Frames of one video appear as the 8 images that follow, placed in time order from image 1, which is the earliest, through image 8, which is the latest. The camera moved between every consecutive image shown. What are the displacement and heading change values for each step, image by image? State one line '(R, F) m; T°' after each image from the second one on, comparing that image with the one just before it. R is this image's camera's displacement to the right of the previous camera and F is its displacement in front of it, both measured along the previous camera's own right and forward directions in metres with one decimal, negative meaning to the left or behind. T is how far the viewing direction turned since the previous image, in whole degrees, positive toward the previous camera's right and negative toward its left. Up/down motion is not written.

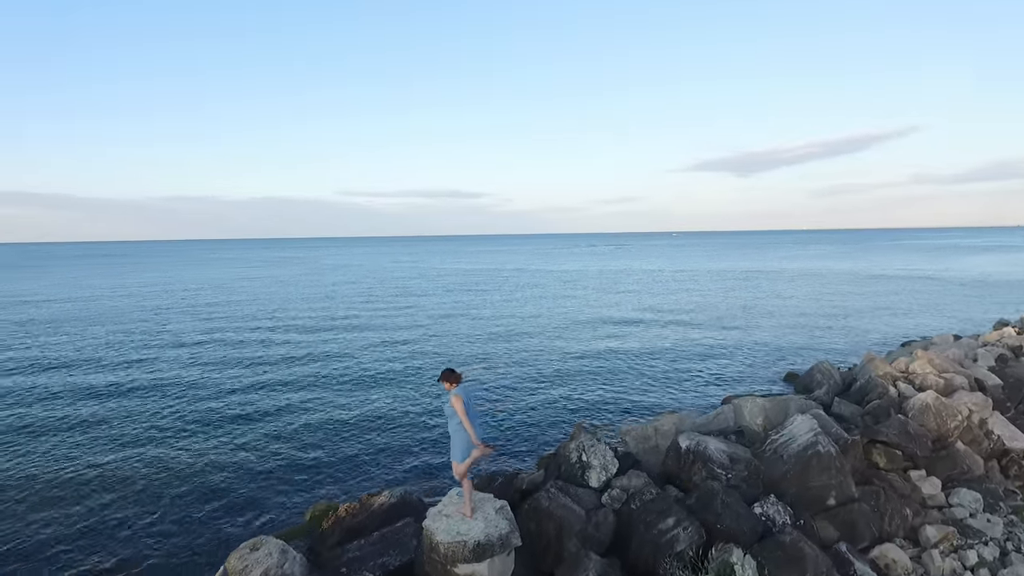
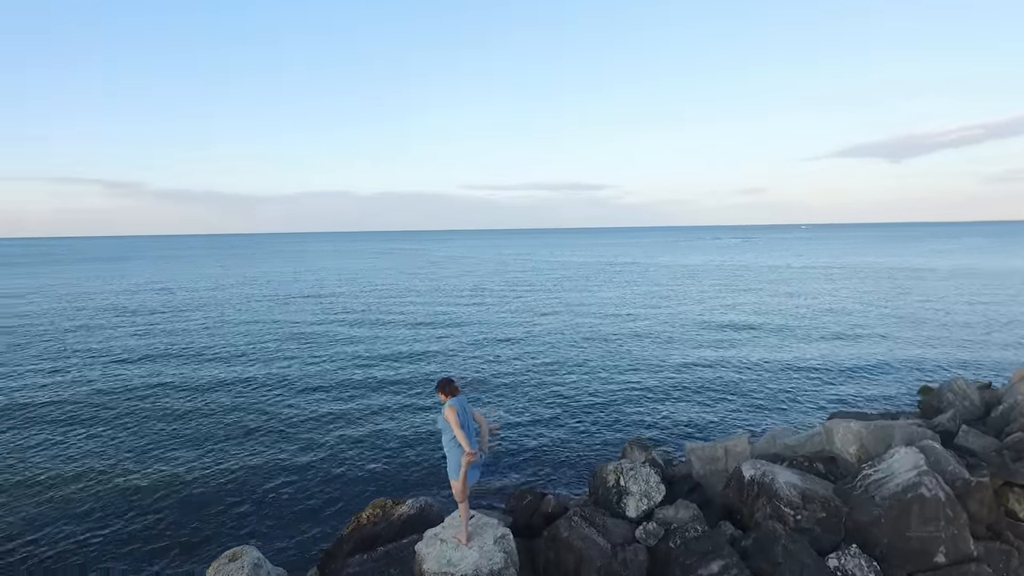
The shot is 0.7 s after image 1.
(+1.7, +1.5) m; -11°
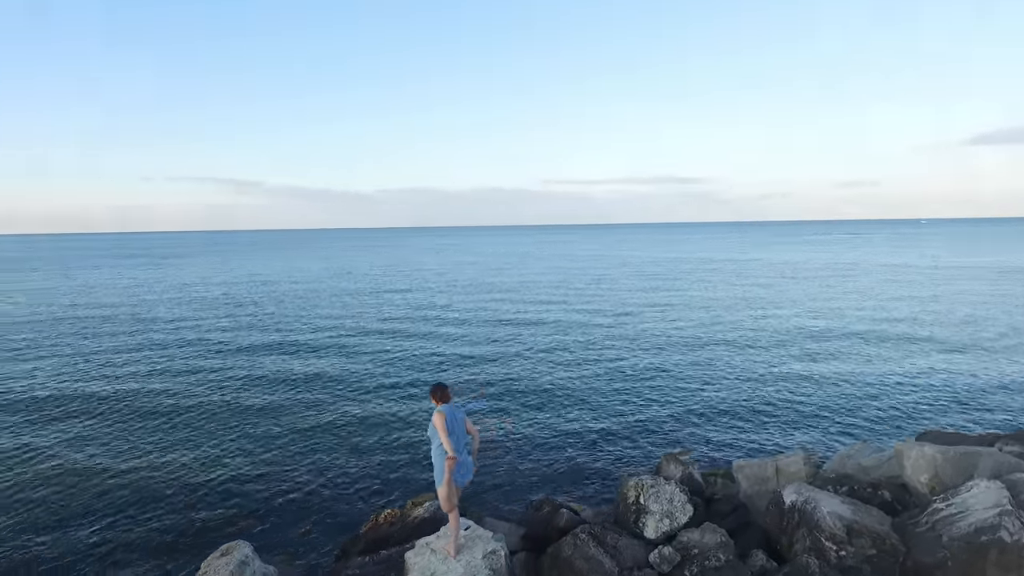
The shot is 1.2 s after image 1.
(+1.4, +0.7) m; -9°
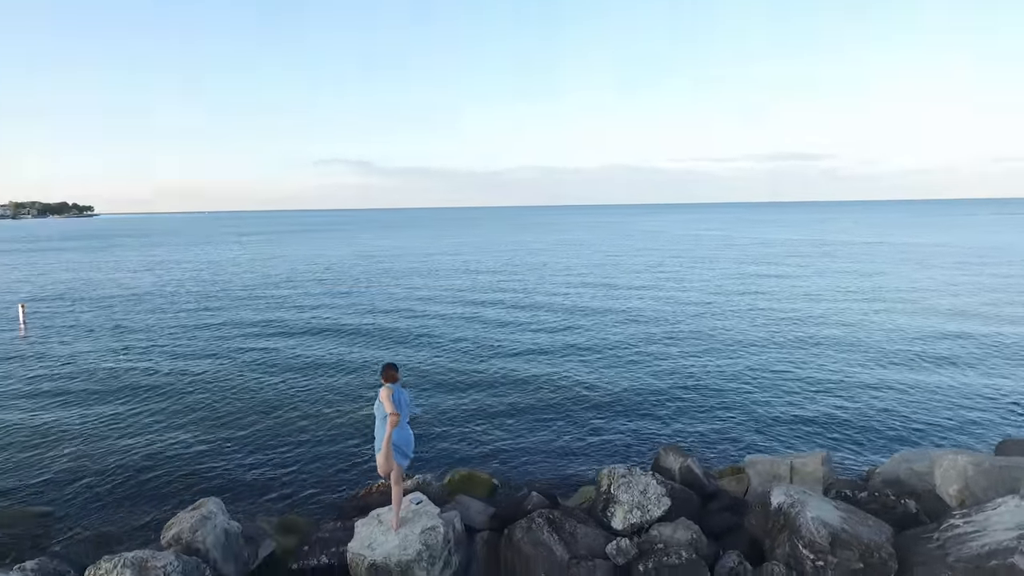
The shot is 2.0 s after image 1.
(+2.3, +0.4) m; -10°
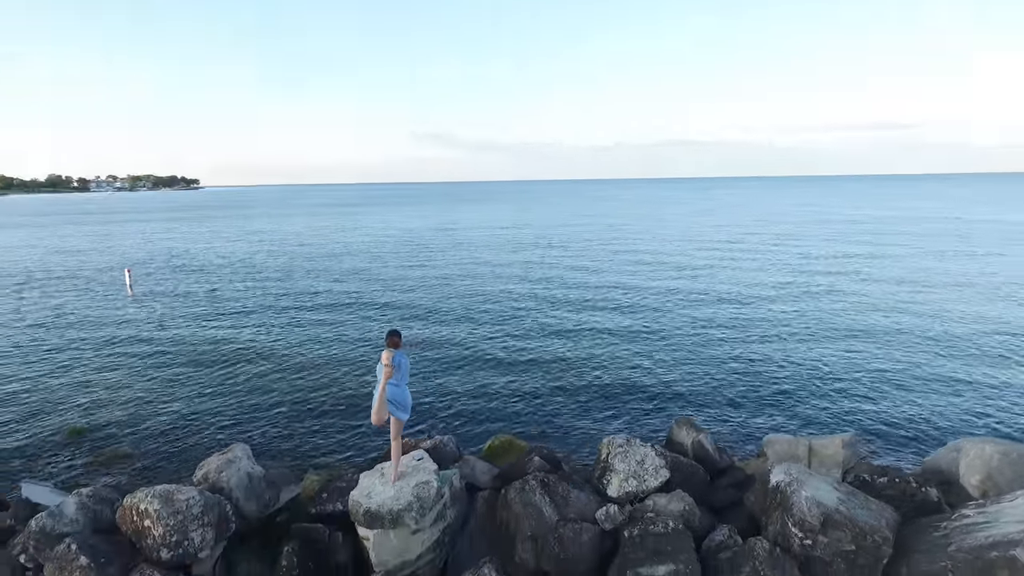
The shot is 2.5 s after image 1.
(+1.3, -0.2) m; -7°
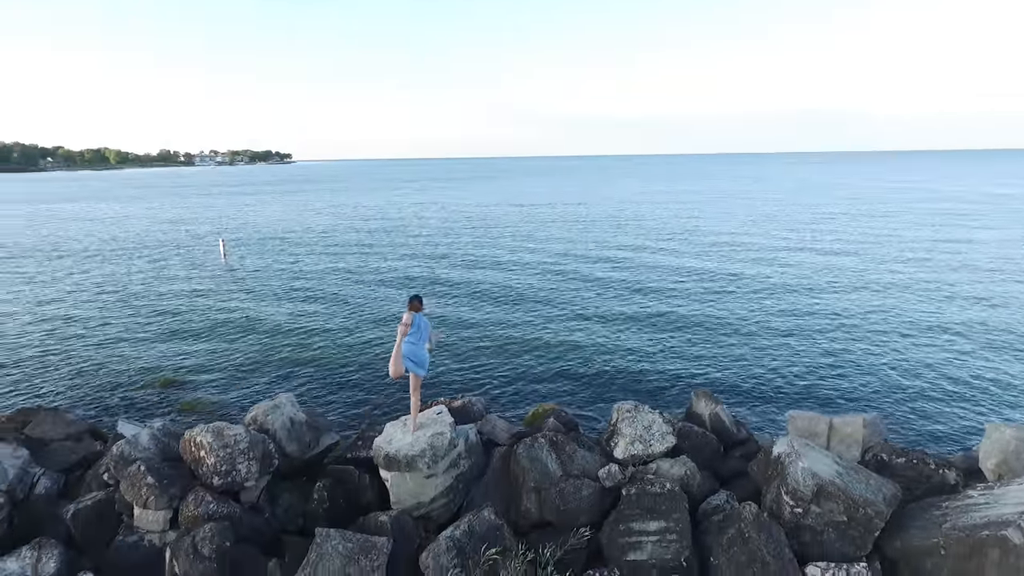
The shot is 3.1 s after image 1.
(+1.1, -0.6) m; -7°
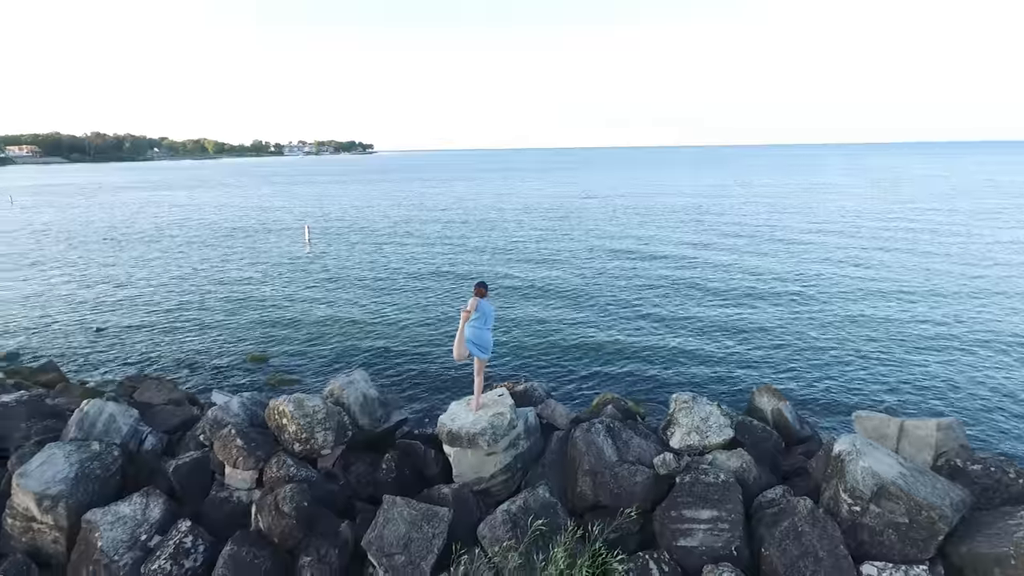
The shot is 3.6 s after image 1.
(+0.2, -0.4) m; -7°
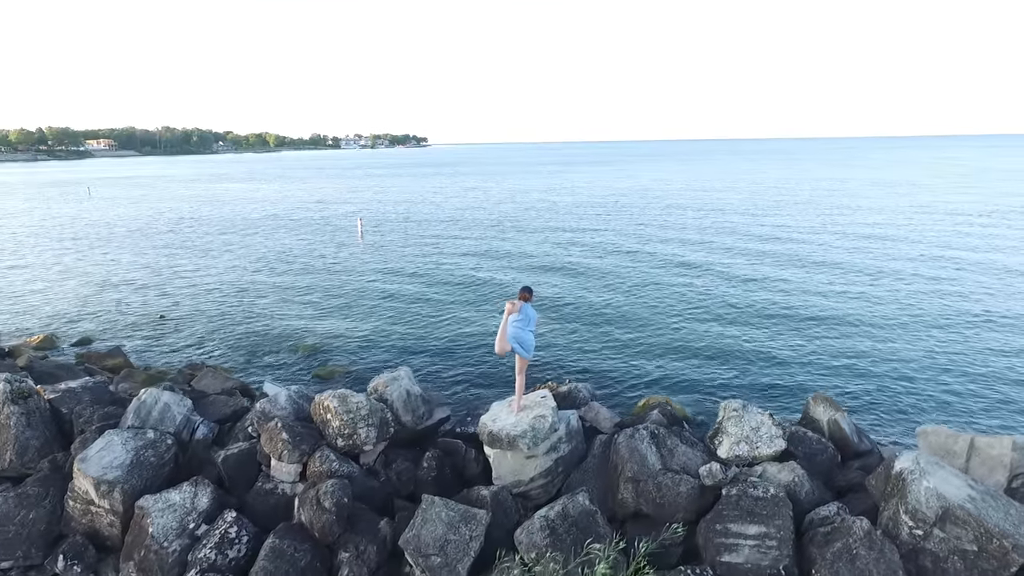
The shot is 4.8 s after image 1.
(+0.1, +0.2) m; -5°
